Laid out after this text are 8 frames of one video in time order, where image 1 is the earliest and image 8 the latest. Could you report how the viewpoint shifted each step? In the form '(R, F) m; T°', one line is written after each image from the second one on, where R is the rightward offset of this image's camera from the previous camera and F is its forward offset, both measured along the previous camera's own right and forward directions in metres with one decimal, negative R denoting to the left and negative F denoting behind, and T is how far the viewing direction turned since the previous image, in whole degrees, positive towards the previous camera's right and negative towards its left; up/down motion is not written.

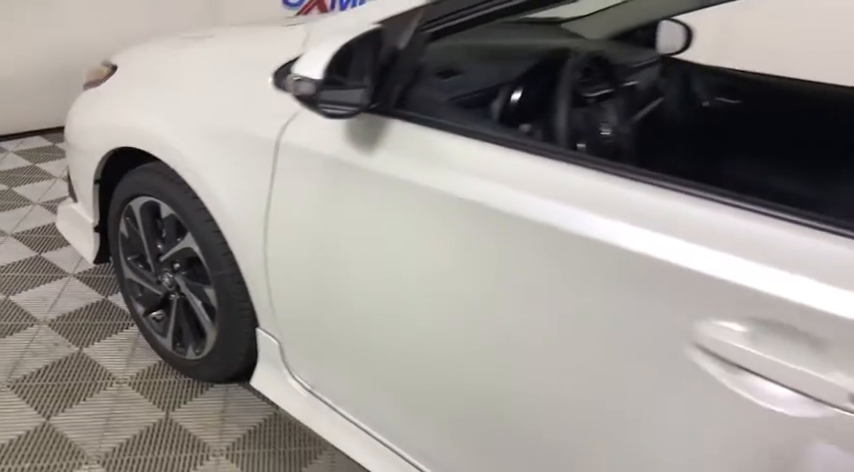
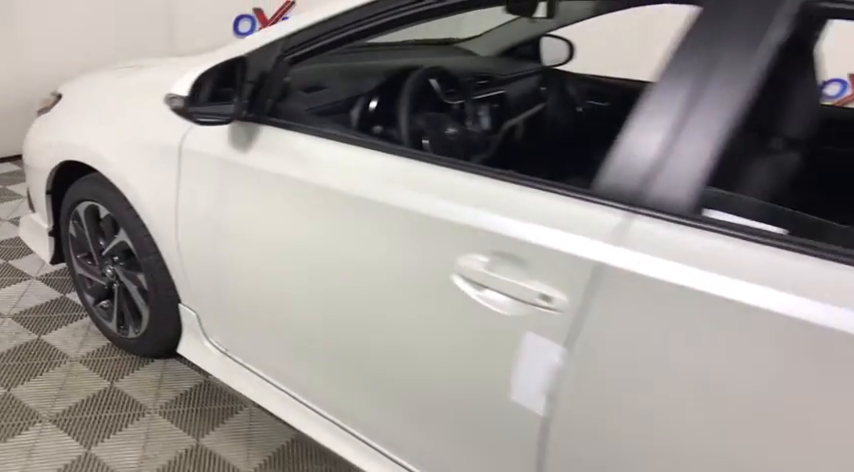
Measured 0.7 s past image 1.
(+0.3, -0.3) m; +1°
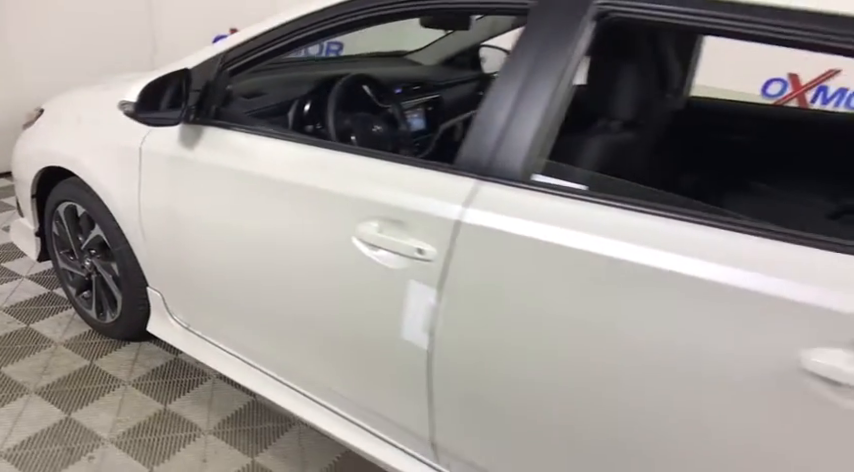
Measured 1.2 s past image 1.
(+0.2, -0.2) m; 0°
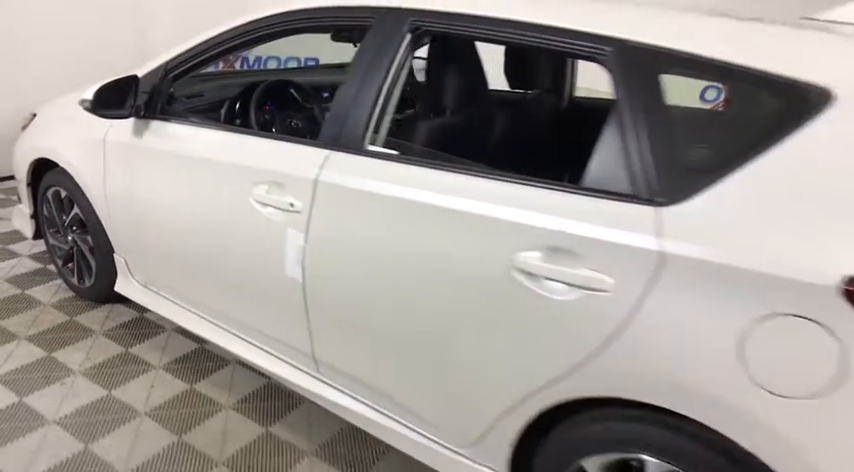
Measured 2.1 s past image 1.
(+0.4, -0.4) m; -2°
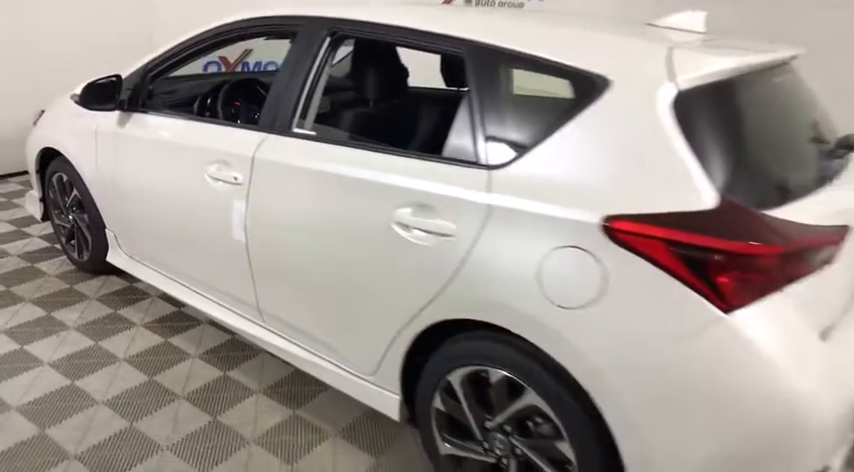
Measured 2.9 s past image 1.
(+0.3, -0.3) m; -2°
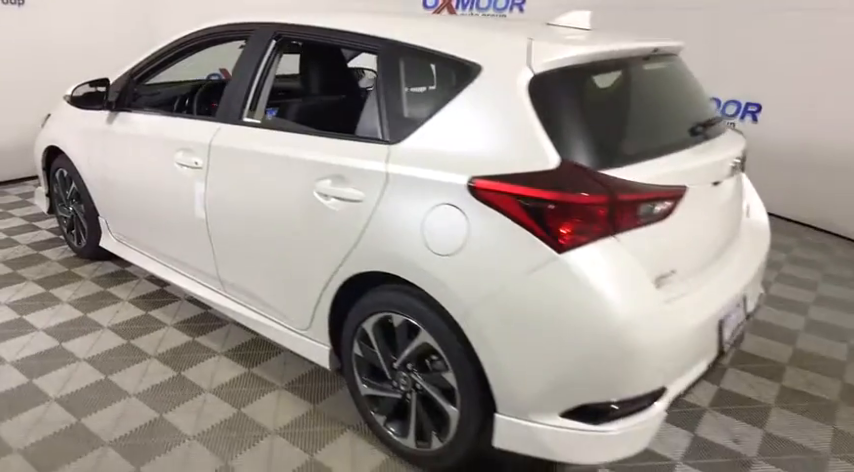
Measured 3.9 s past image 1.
(+0.3, -0.3) m; -2°
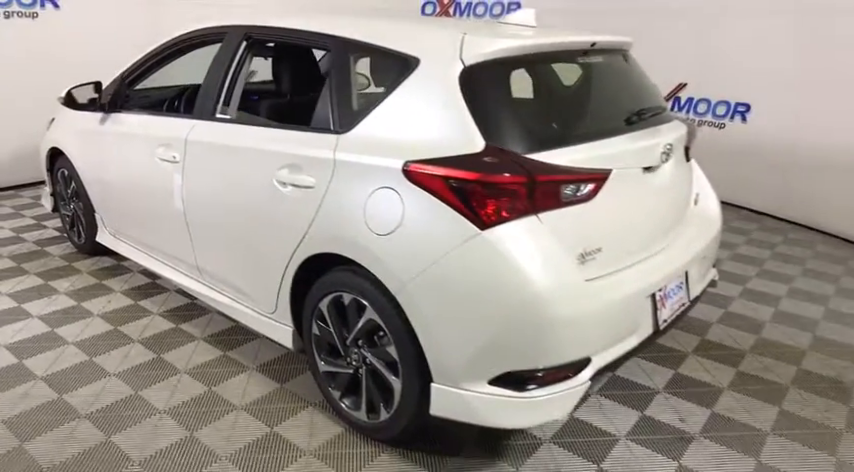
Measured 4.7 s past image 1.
(+0.2, -0.1) m; -2°
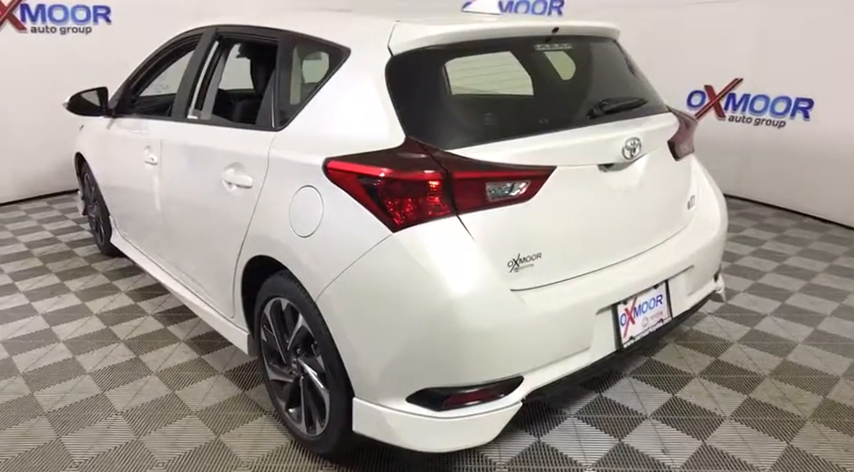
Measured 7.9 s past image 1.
(+0.4, +0.2) m; -8°
